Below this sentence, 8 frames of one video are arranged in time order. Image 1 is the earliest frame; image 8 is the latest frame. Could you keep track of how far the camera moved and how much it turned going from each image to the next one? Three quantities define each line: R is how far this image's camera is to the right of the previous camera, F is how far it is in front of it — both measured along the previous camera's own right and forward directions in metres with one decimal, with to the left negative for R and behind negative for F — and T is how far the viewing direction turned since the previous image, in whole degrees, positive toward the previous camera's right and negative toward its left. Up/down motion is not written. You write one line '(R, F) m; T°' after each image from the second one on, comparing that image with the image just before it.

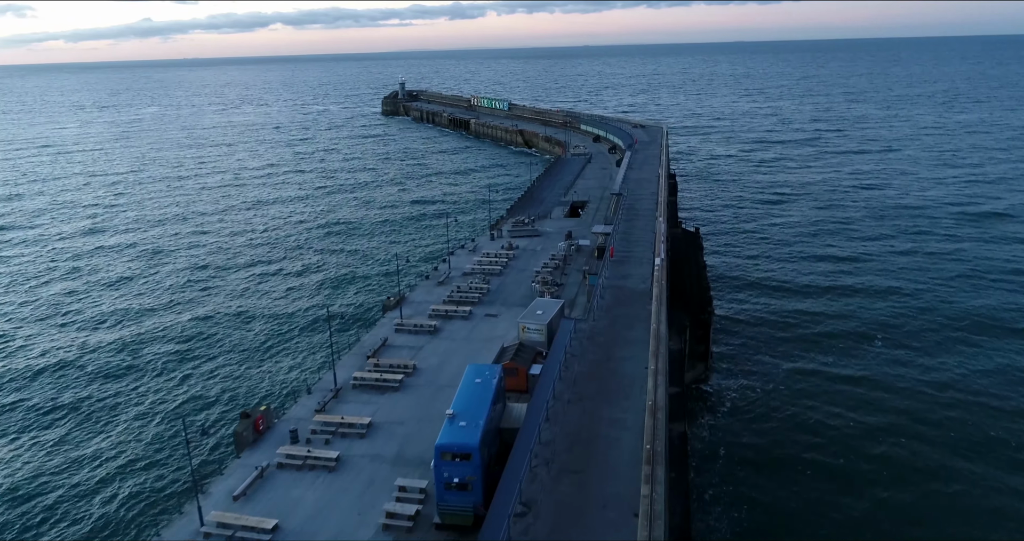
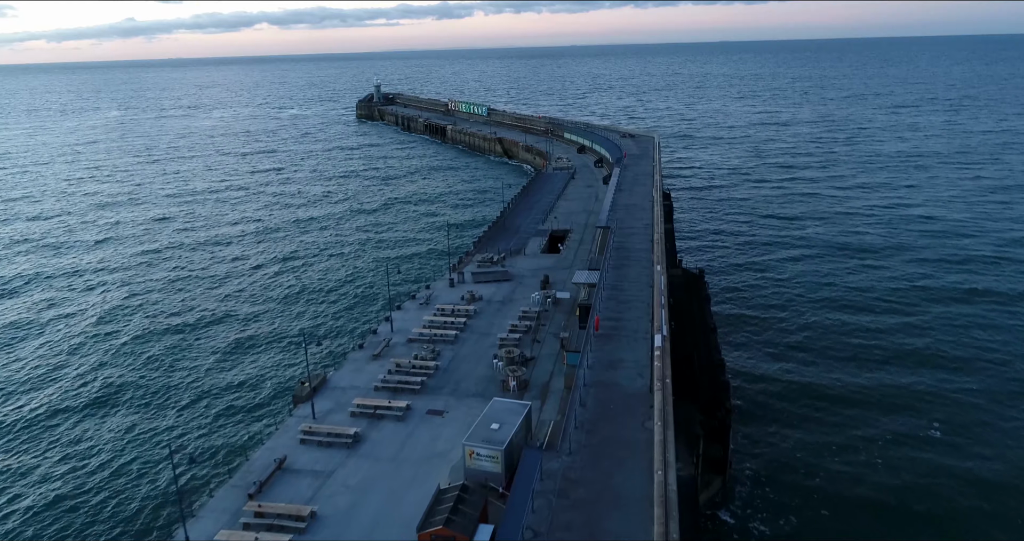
(+1.8, +11.8) m; +1°
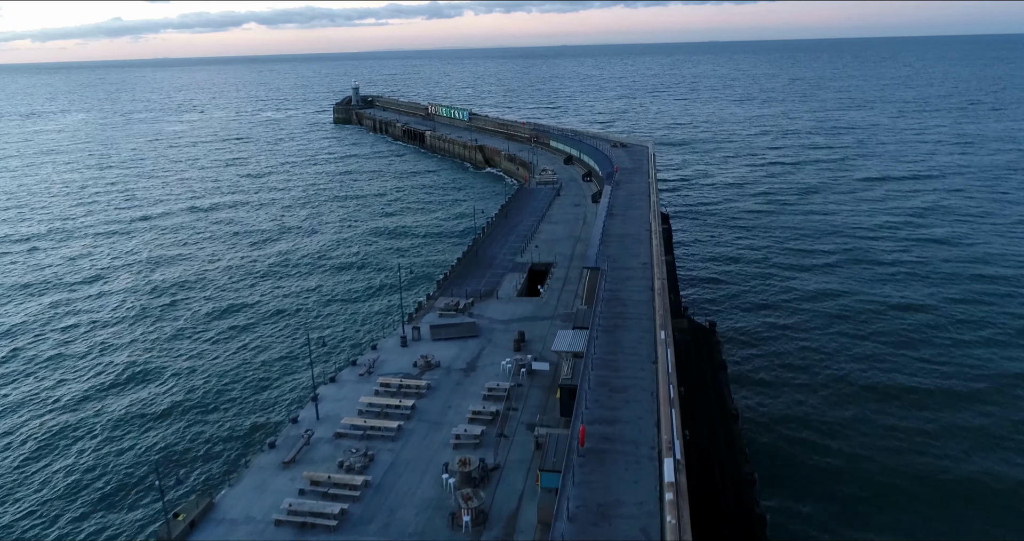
(+1.4, +10.2) m; +1°
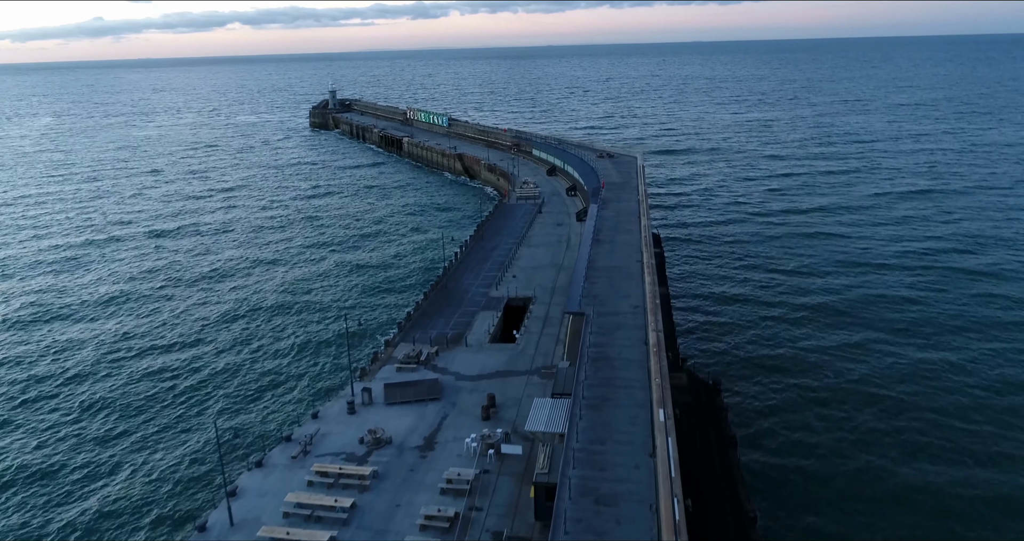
(+1.0, +6.8) m; +1°
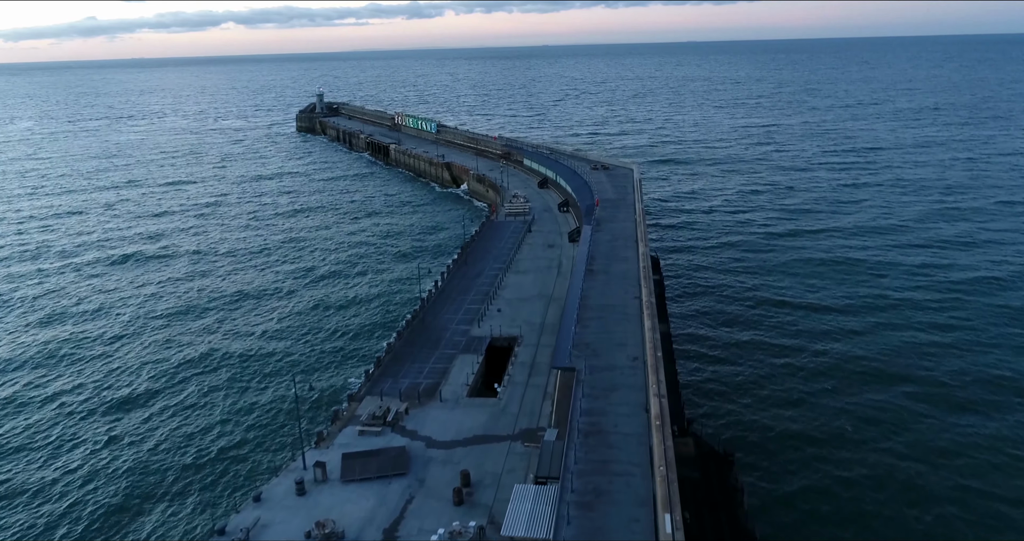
(+0.8, +5.3) m; 0°
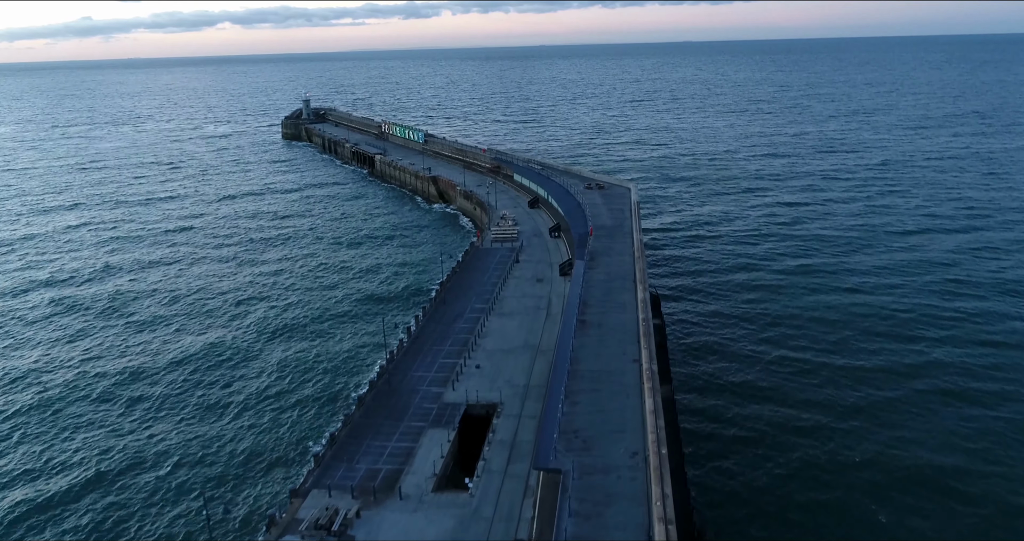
(+1.0, +6.4) m; 0°
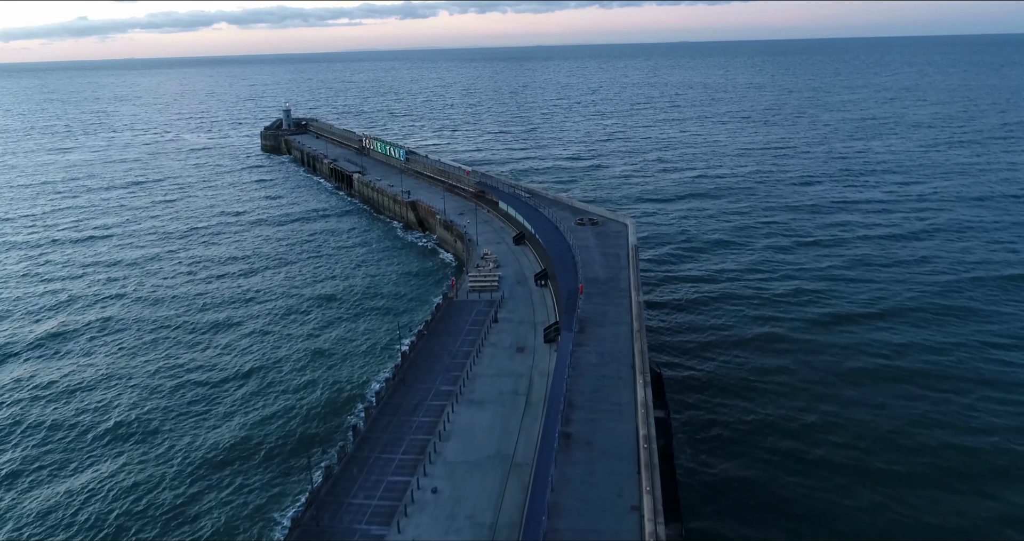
(+1.6, +9.5) m; 0°
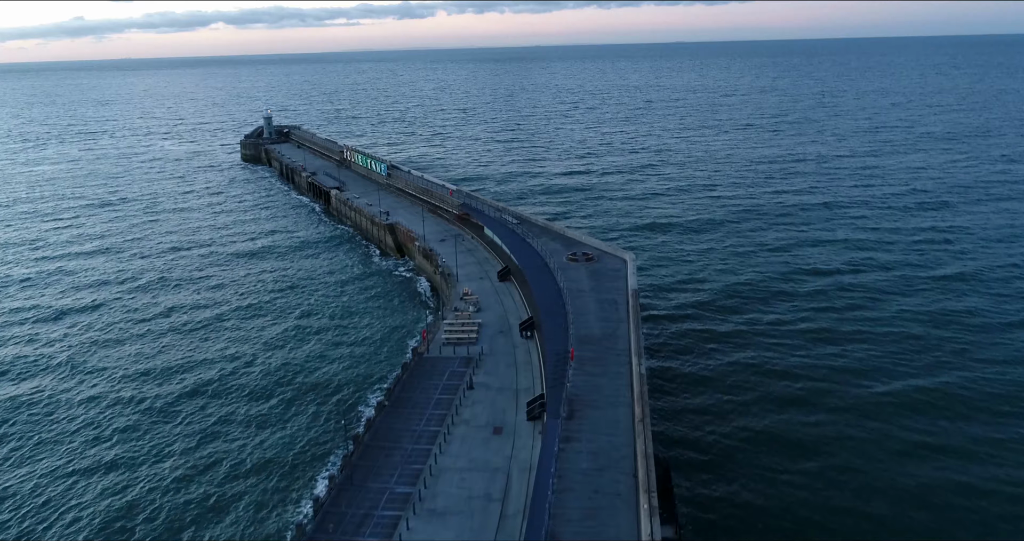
(+1.3, +8.7) m; 0°
